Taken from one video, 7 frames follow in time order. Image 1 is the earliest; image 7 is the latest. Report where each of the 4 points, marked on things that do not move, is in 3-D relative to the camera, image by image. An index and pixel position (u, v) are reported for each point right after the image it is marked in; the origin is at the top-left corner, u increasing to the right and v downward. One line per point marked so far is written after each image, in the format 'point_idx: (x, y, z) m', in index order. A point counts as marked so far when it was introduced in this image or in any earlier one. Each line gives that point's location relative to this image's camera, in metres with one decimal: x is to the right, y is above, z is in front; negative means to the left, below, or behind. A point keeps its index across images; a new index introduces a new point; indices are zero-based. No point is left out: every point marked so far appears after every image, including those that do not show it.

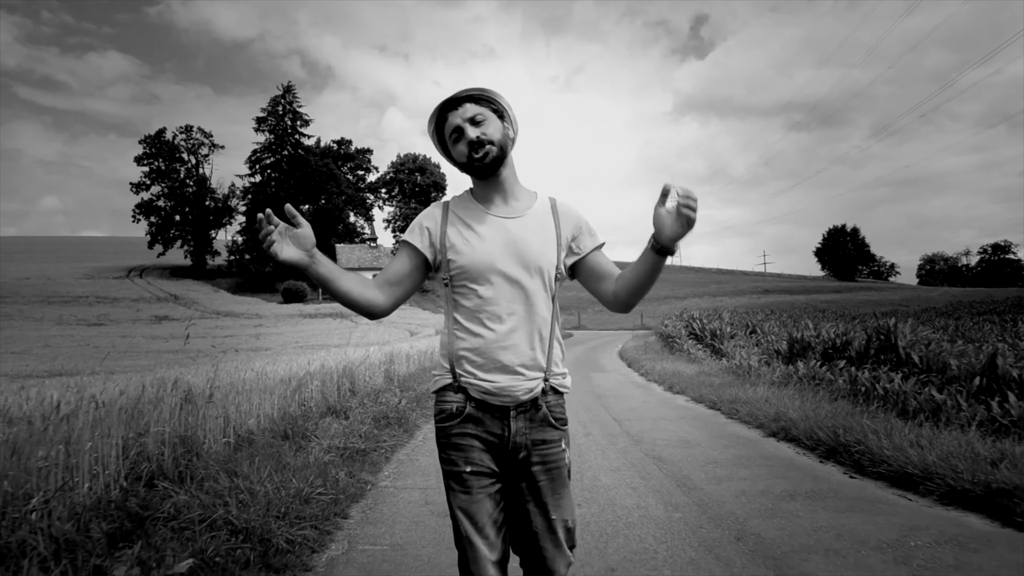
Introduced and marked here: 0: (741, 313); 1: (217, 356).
0: (+7.1, -0.8, +18.8) m
1: (-9.6, -2.2, +18.2) m
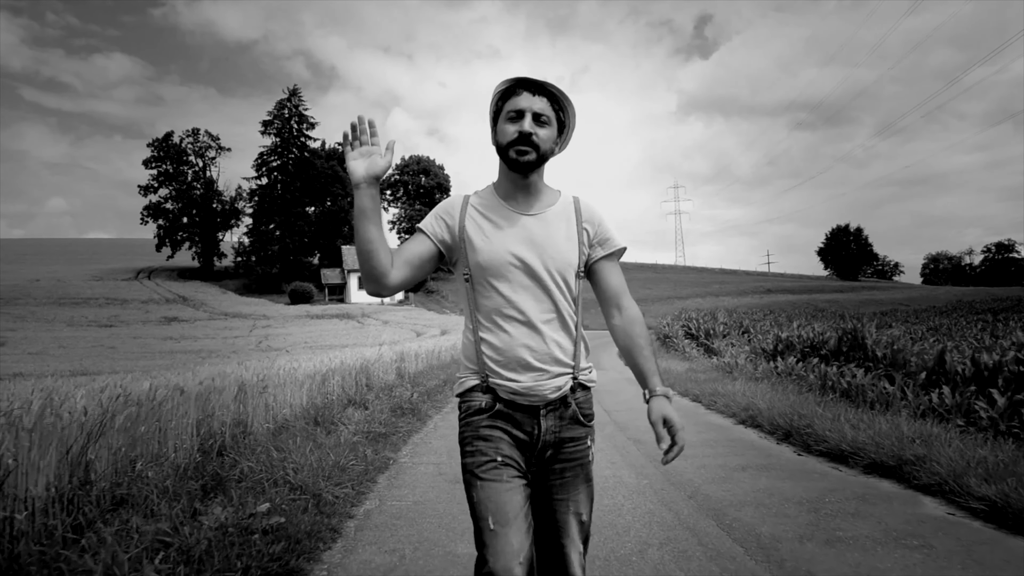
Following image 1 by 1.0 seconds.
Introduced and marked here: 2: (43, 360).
0: (+7.3, -0.8, +19.2) m
1: (-9.5, -2.2, +18.7) m
2: (-16.1, -2.5, +19.6) m
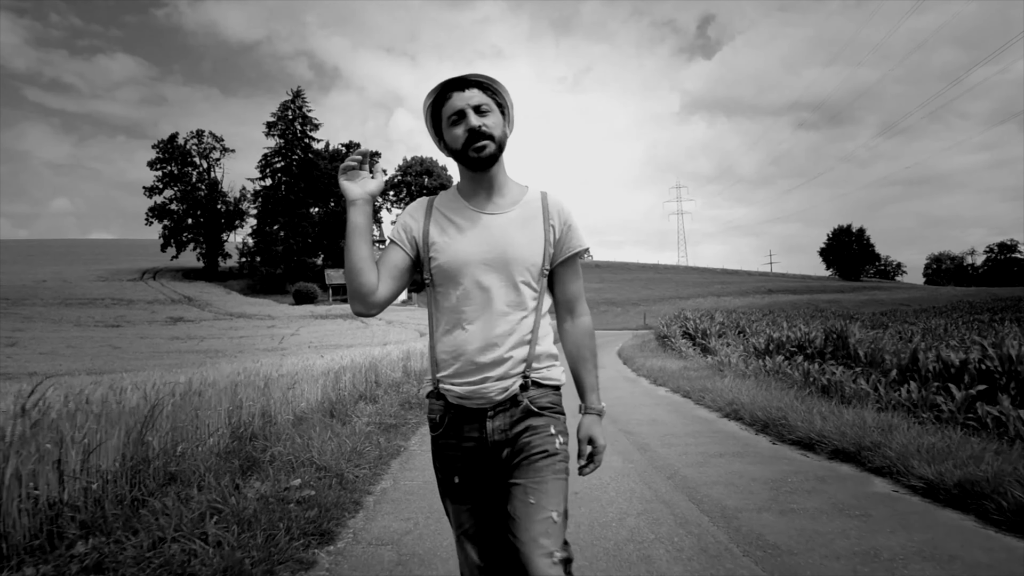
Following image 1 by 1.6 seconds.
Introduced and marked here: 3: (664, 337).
0: (+7.3, -0.8, +19.4) m
1: (-9.4, -2.2, +19.1) m
2: (-16.0, -2.5, +19.9) m
3: (+5.2, -1.7, +20.0) m
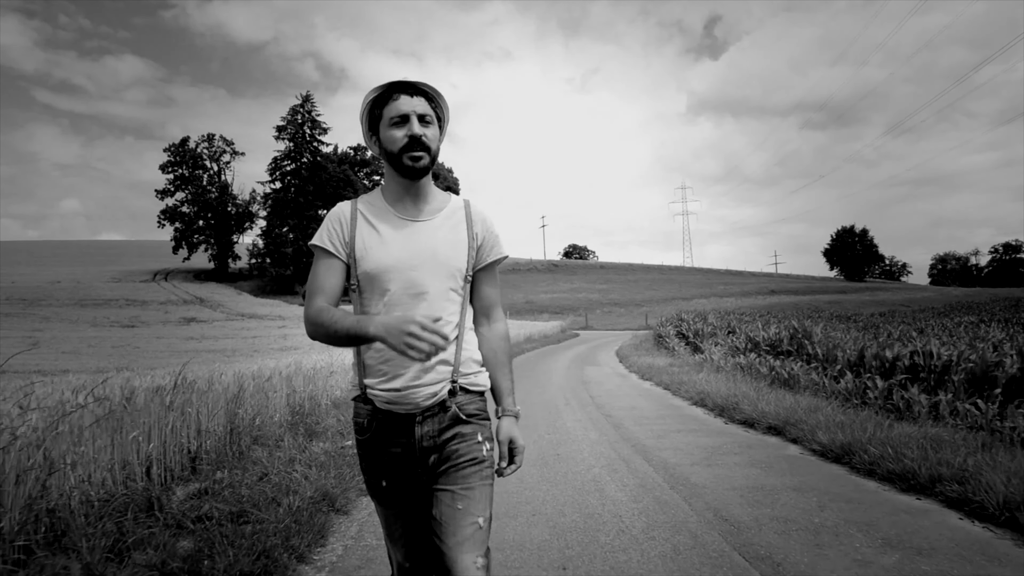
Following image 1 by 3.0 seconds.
0: (+7.5, -0.9, +20.1) m
1: (-9.2, -2.3, +19.9) m
2: (-15.9, -2.6, +20.8) m
3: (+5.3, -1.7, +20.6) m
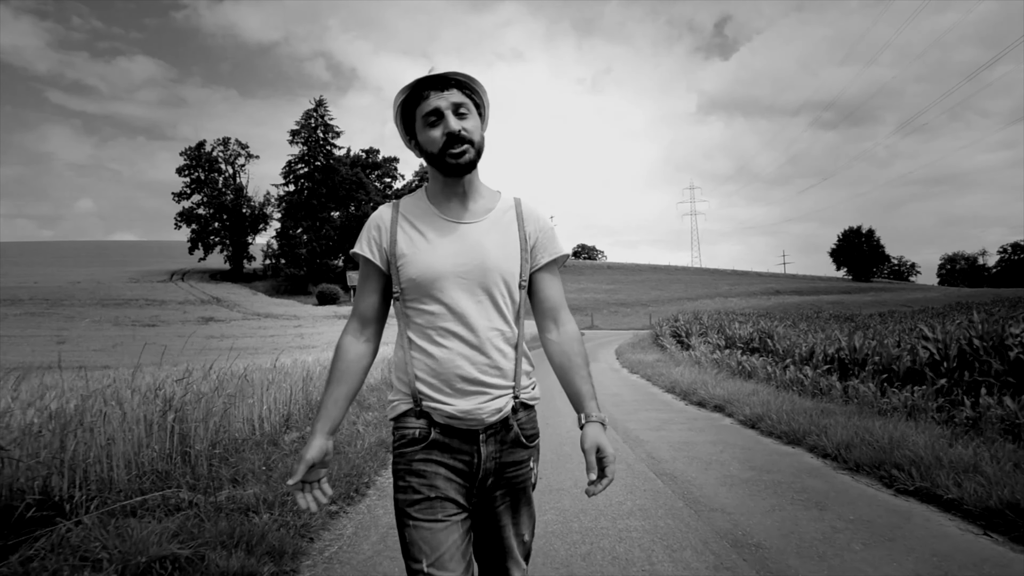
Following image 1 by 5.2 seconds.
0: (+7.8, -1.0, +20.9) m
1: (-8.9, -2.4, +21.0) m
2: (-15.6, -2.6, +22.0) m
3: (+5.6, -1.8, +21.5) m
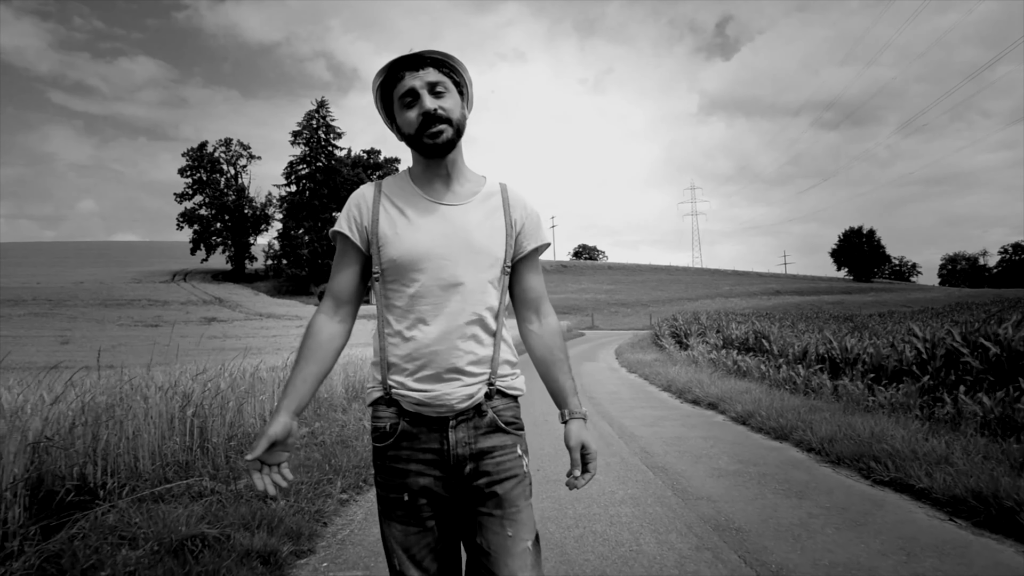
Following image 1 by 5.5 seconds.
0: (+7.8, -1.0, +21.0) m
1: (-8.9, -2.4, +21.2) m
2: (-15.5, -2.7, +22.2) m
3: (+5.7, -1.8, +21.6) m
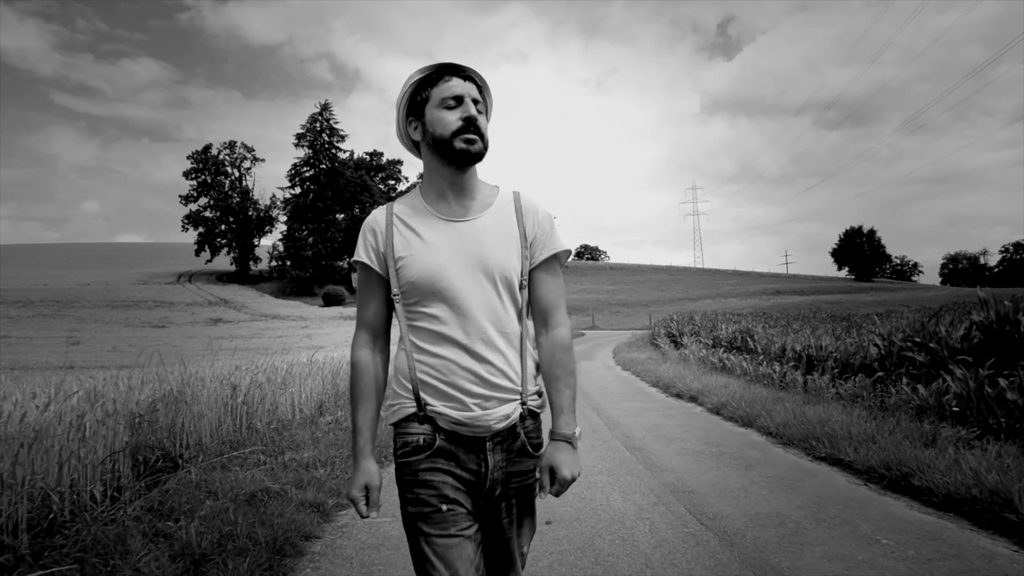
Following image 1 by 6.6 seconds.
0: (+7.9, -1.0, +21.5) m
1: (-8.8, -2.4, +21.6) m
2: (-15.5, -2.7, +22.7) m
3: (+5.7, -1.8, +22.1) m
